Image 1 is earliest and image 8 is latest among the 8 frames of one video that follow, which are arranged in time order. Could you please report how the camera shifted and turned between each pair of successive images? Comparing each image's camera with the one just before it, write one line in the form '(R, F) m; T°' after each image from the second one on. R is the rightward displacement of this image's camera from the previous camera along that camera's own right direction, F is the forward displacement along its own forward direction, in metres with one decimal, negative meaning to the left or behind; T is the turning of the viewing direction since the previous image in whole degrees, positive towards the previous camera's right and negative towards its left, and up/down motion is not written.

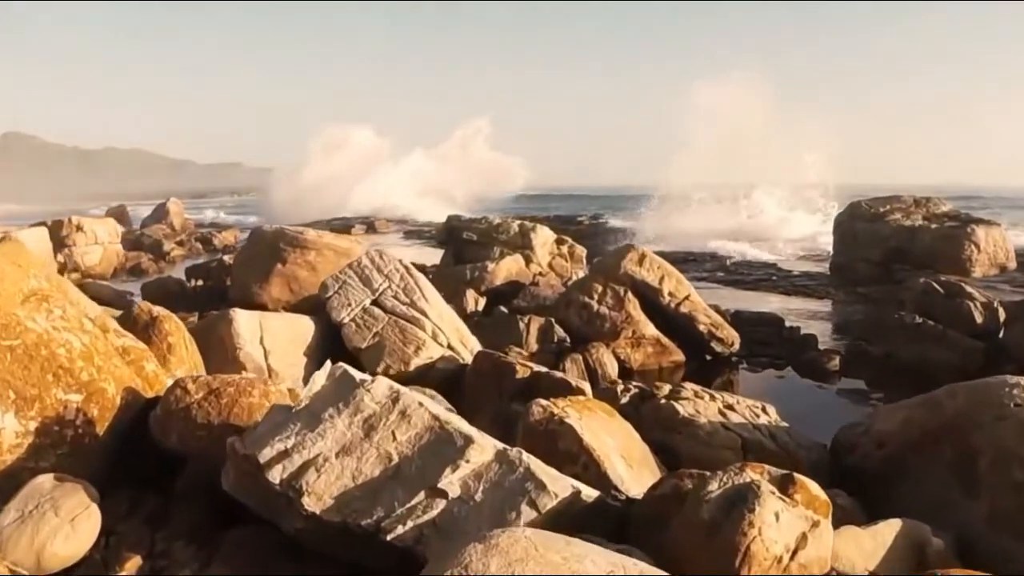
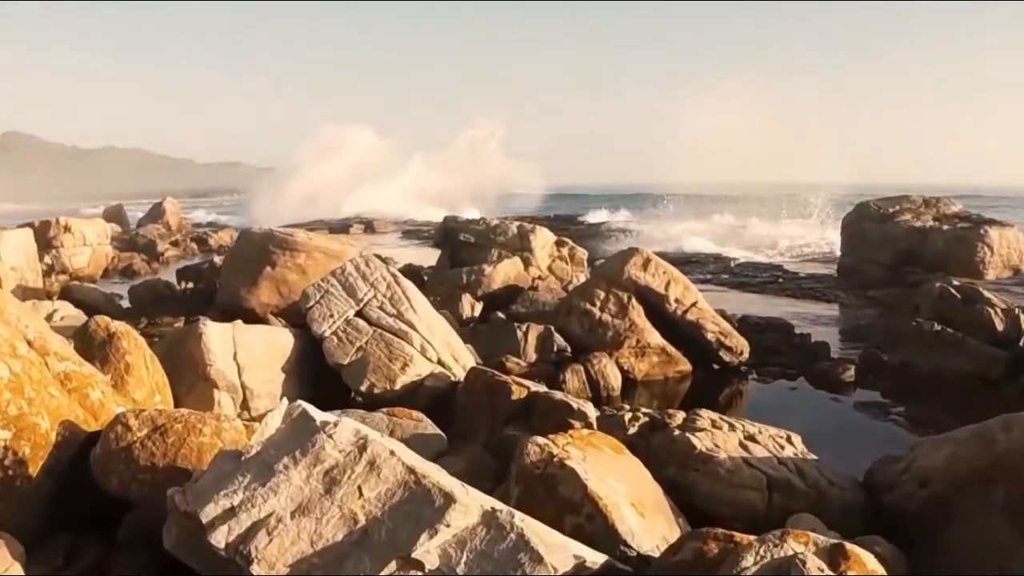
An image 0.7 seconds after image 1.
(0.0, +0.7) m; 0°
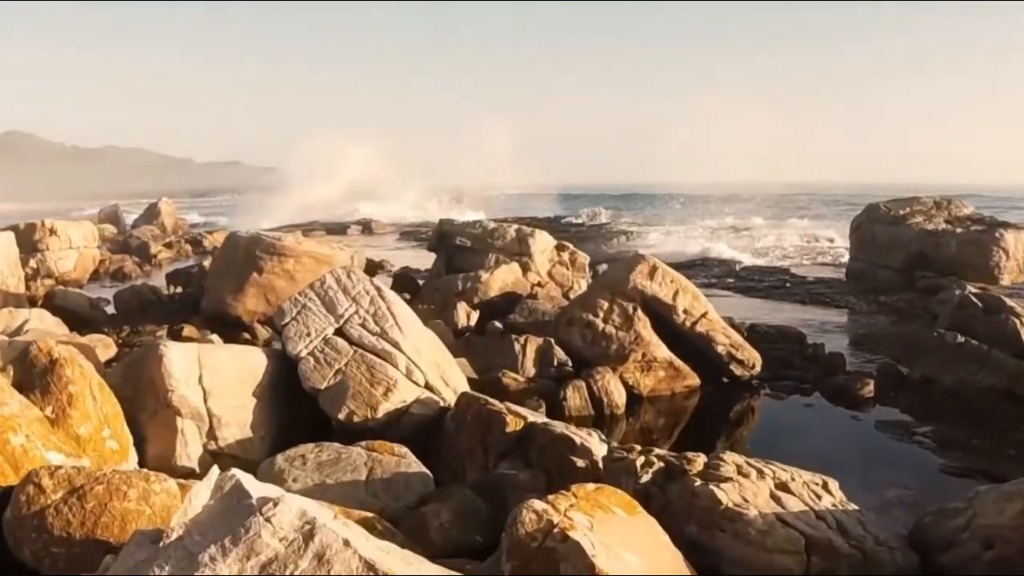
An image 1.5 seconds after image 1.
(0.0, +0.8) m; 0°
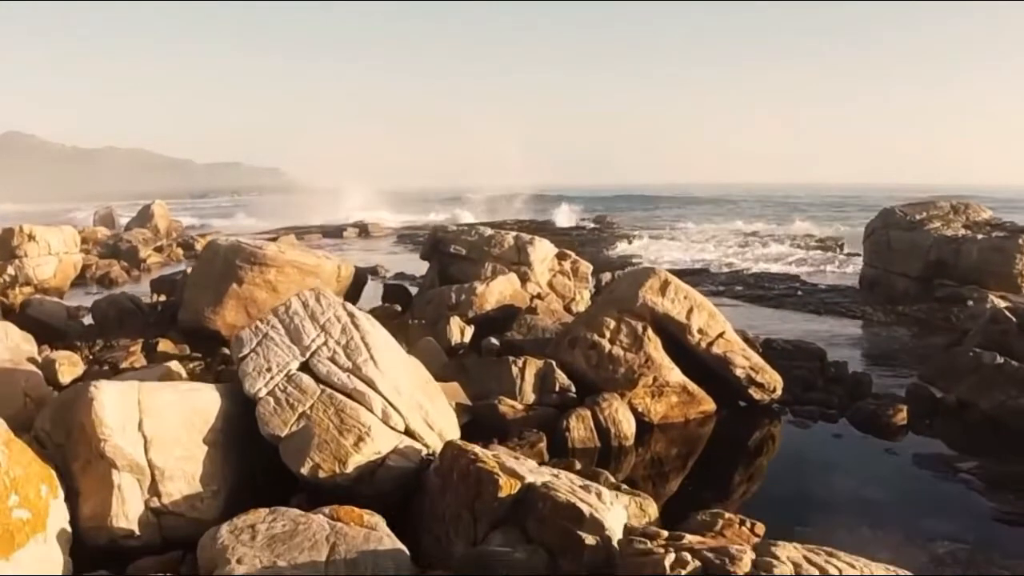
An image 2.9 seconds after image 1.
(0.0, +1.1) m; 0°
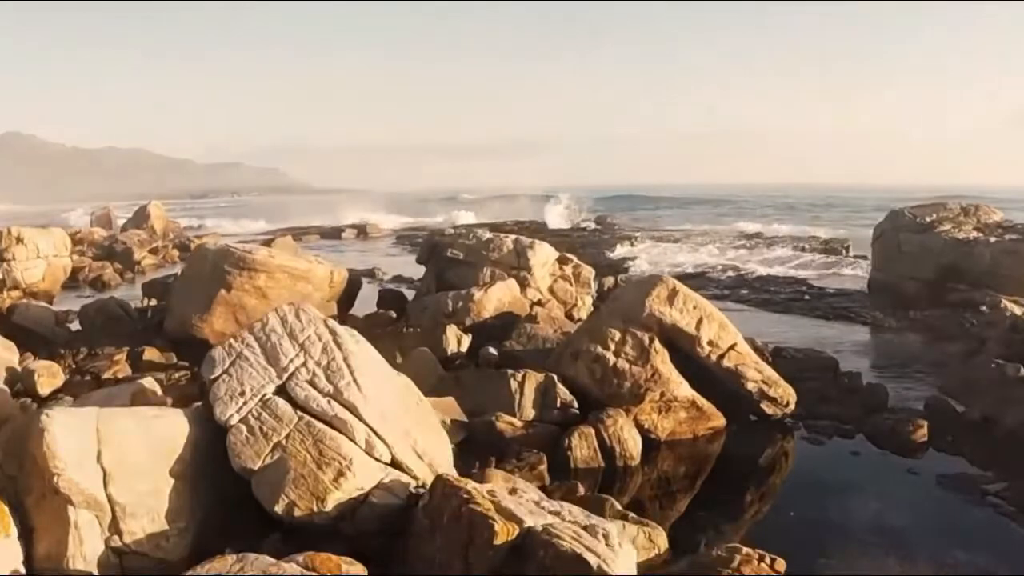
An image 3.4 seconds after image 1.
(0.0, +0.6) m; 0°
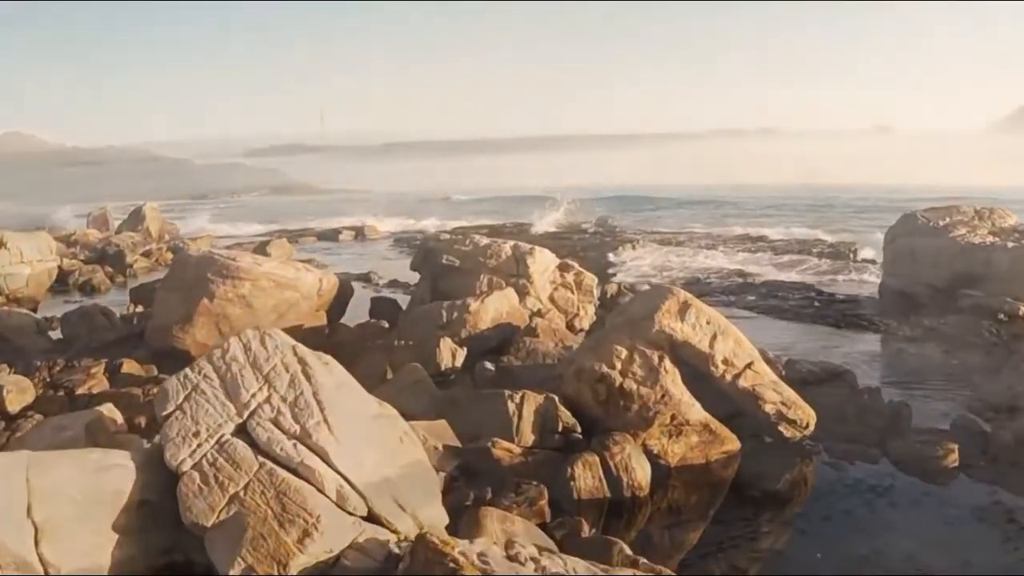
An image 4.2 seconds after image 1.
(0.0, +0.8) m; 0°
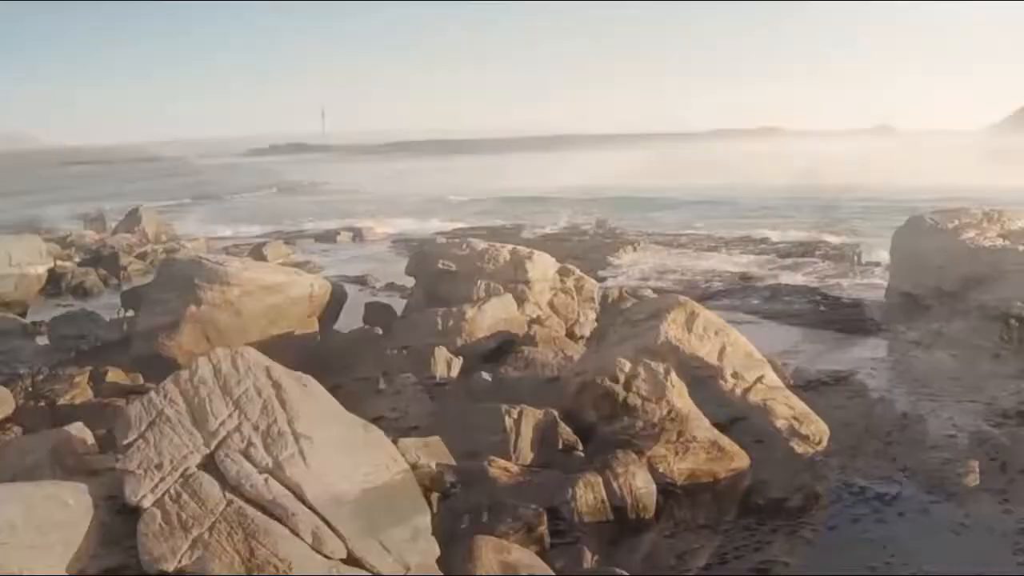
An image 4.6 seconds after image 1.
(0.0, +0.5) m; 0°
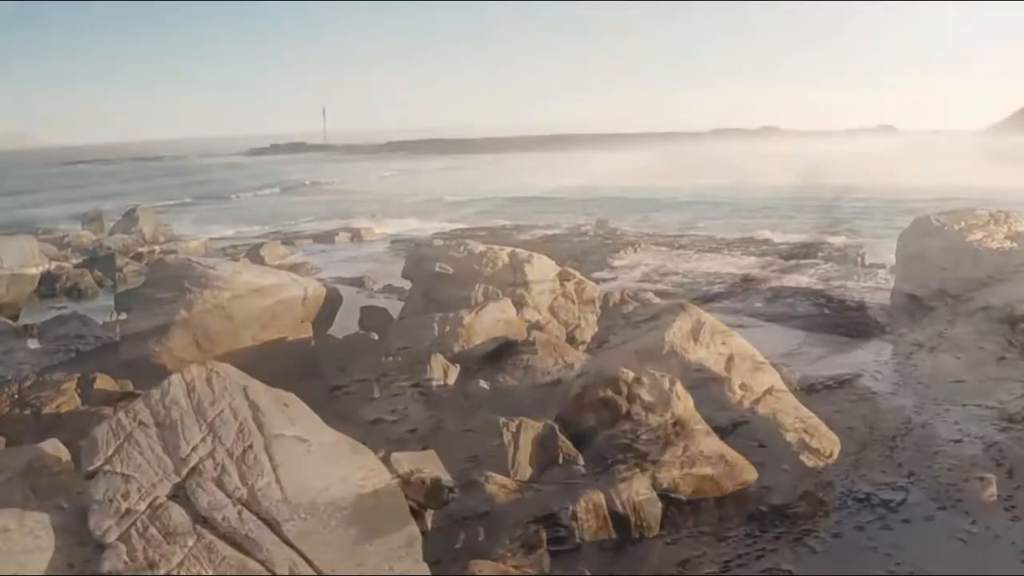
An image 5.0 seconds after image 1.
(0.0, +0.4) m; 0°
